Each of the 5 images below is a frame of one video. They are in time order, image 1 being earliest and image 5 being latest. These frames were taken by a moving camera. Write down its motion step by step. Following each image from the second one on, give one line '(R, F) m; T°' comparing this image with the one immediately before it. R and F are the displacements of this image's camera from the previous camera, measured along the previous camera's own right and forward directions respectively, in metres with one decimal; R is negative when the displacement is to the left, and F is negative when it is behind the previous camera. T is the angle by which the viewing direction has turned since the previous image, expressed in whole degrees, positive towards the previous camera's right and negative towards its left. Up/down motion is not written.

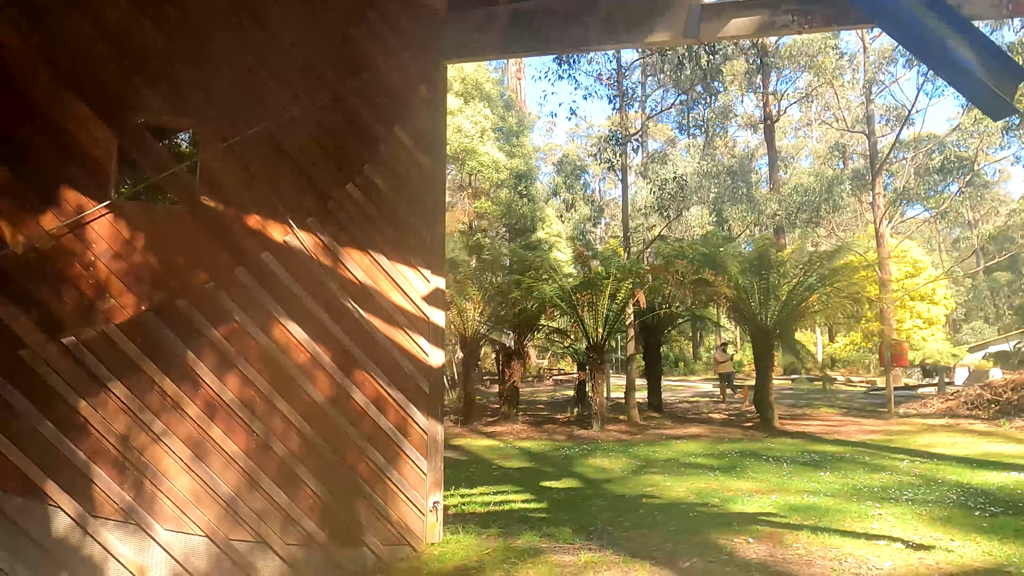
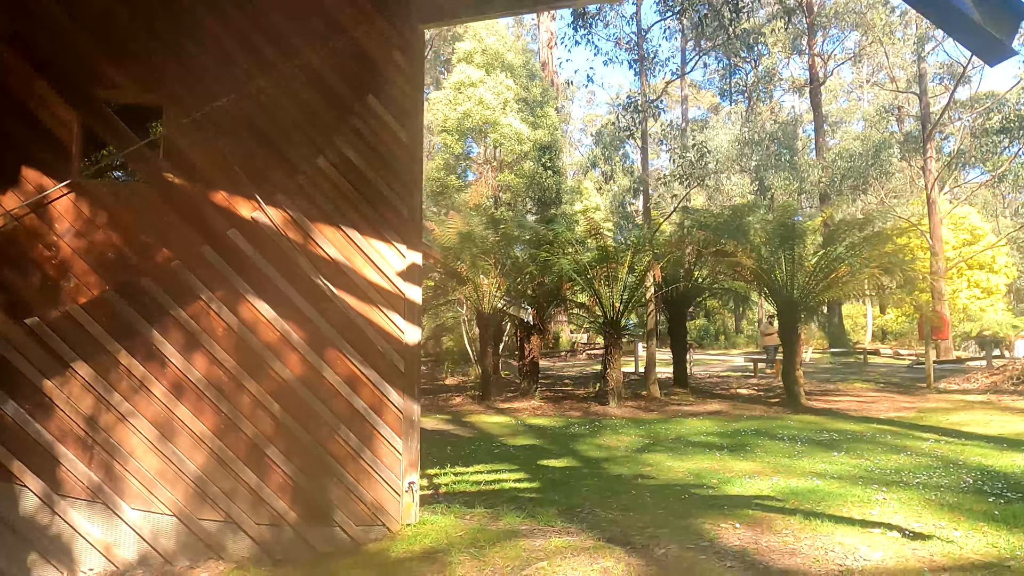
(+0.4, +0.2) m; -4°
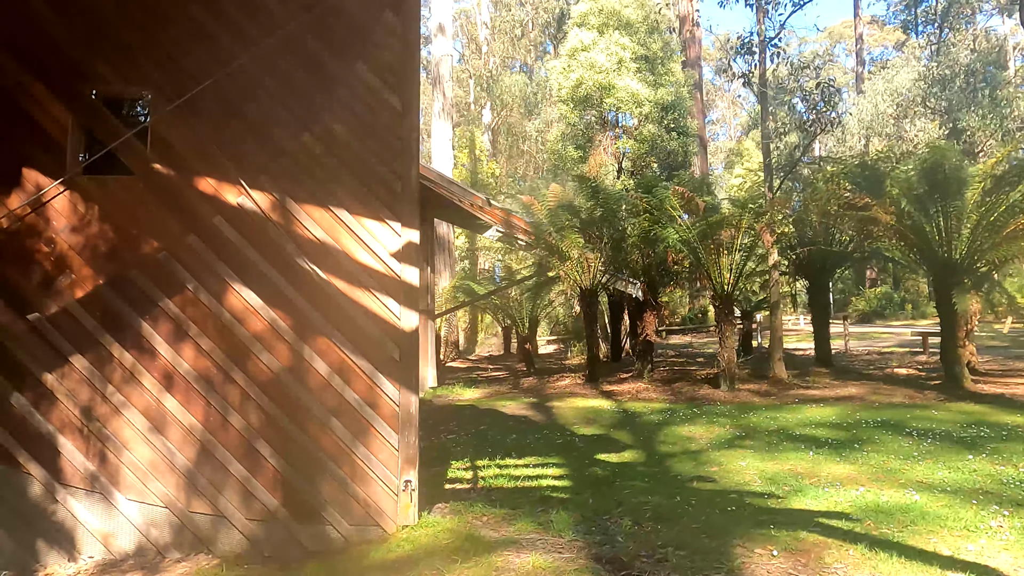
(+1.0, +0.7) m; -14°
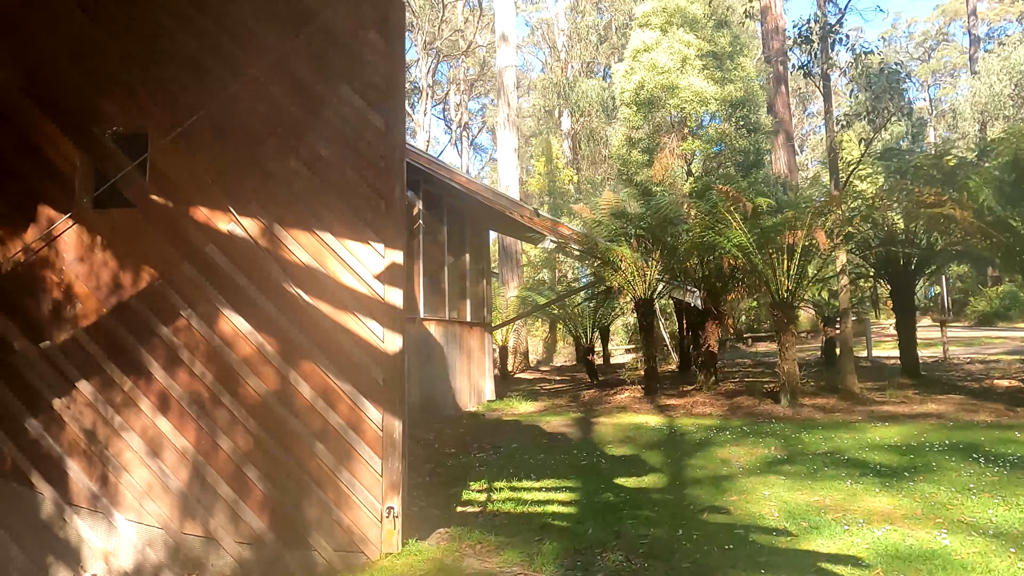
(+0.7, +0.2) m; -8°
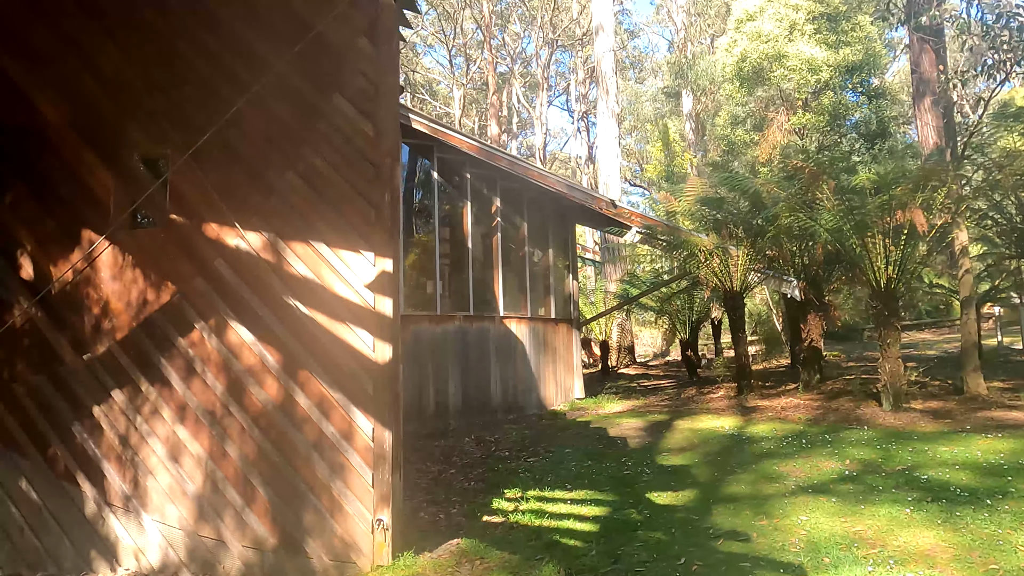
(+0.8, +0.3) m; -12°
